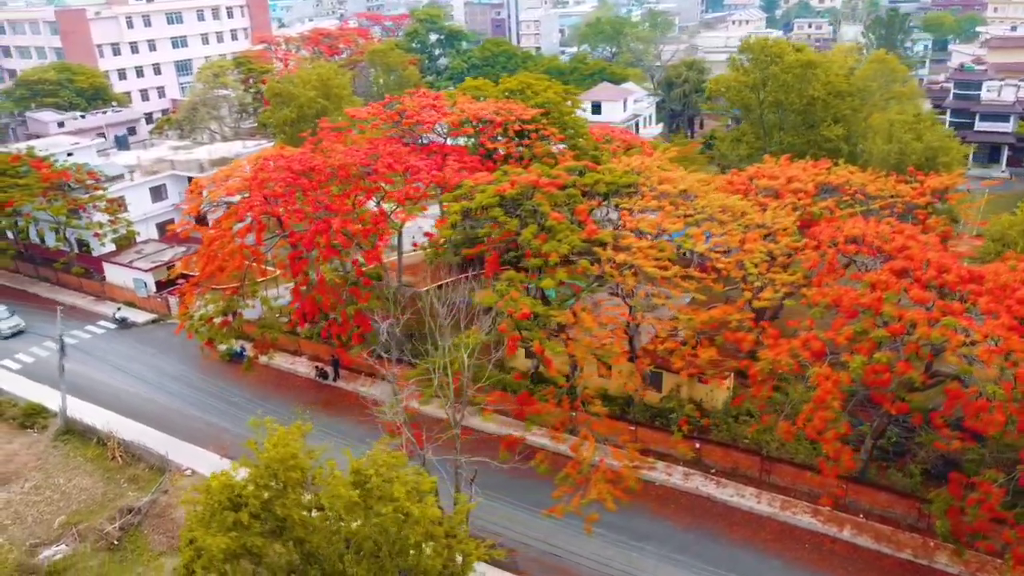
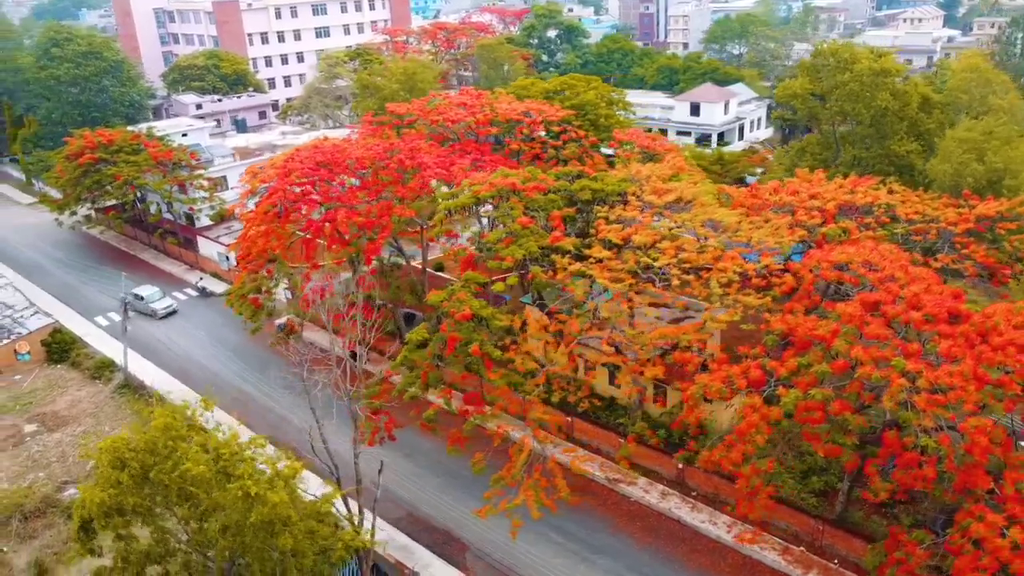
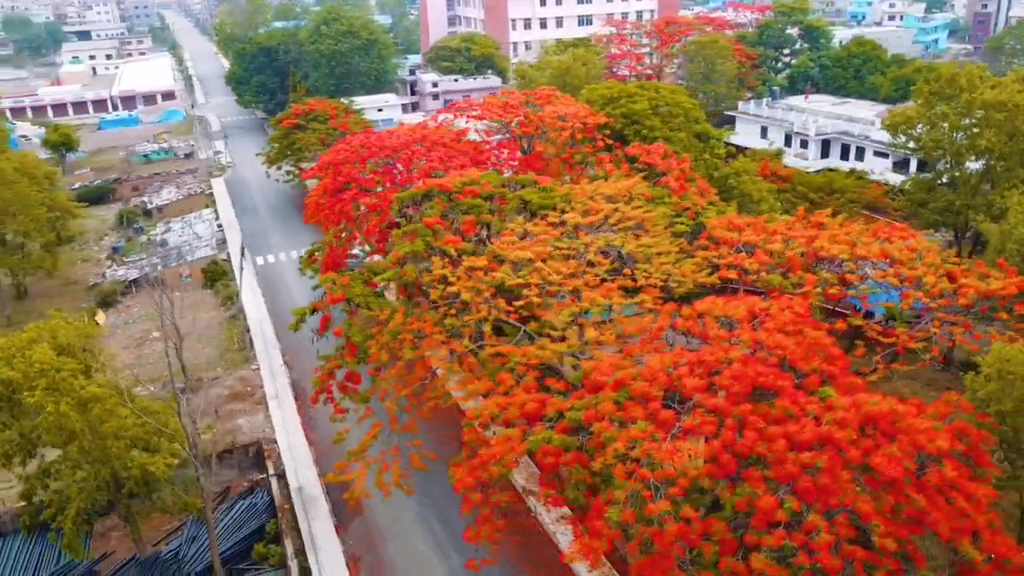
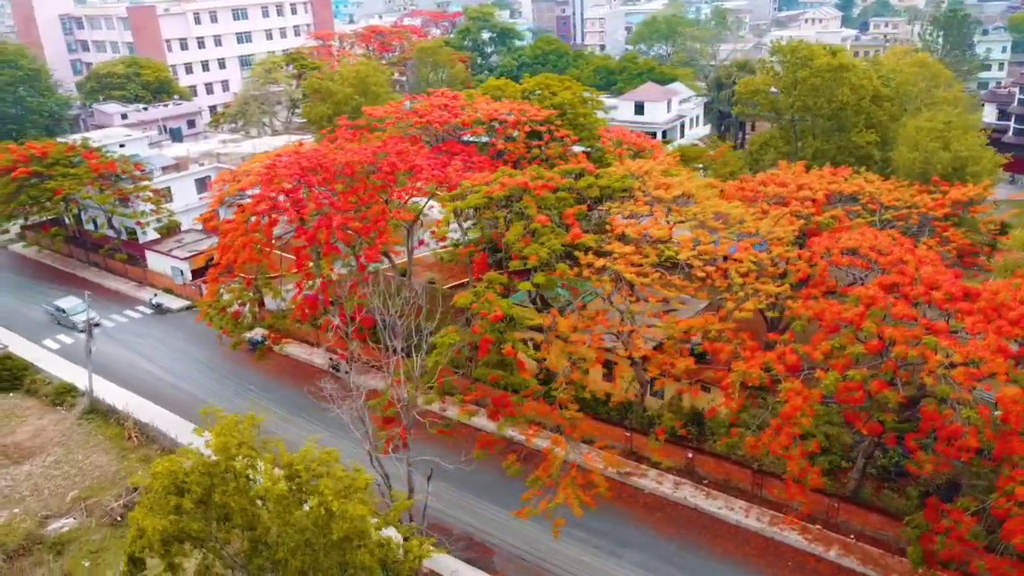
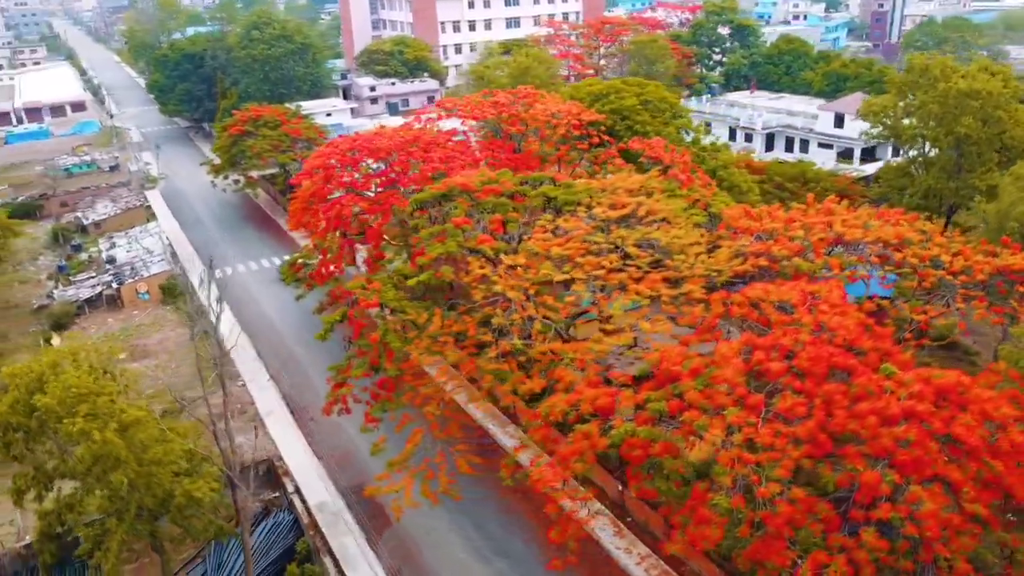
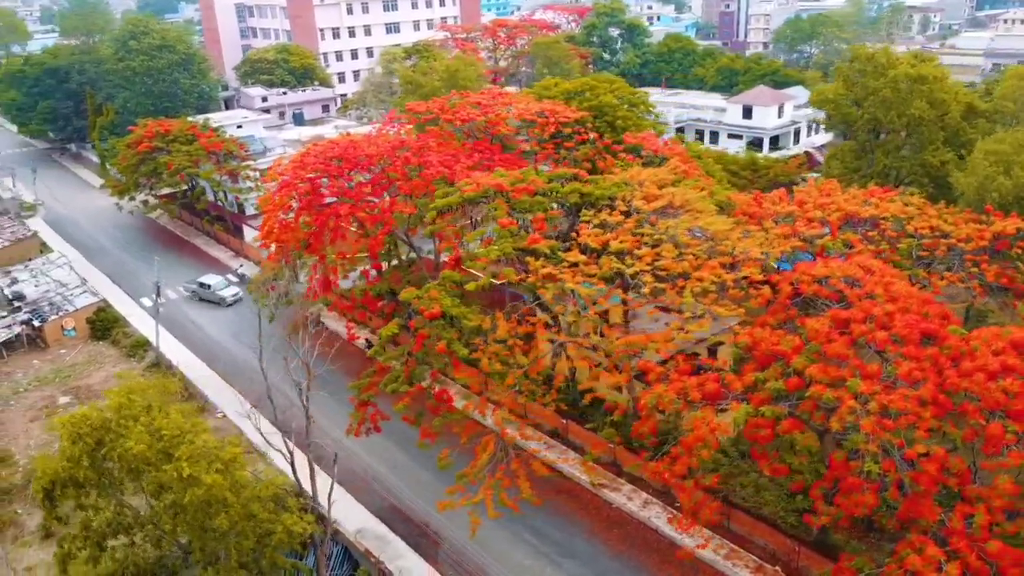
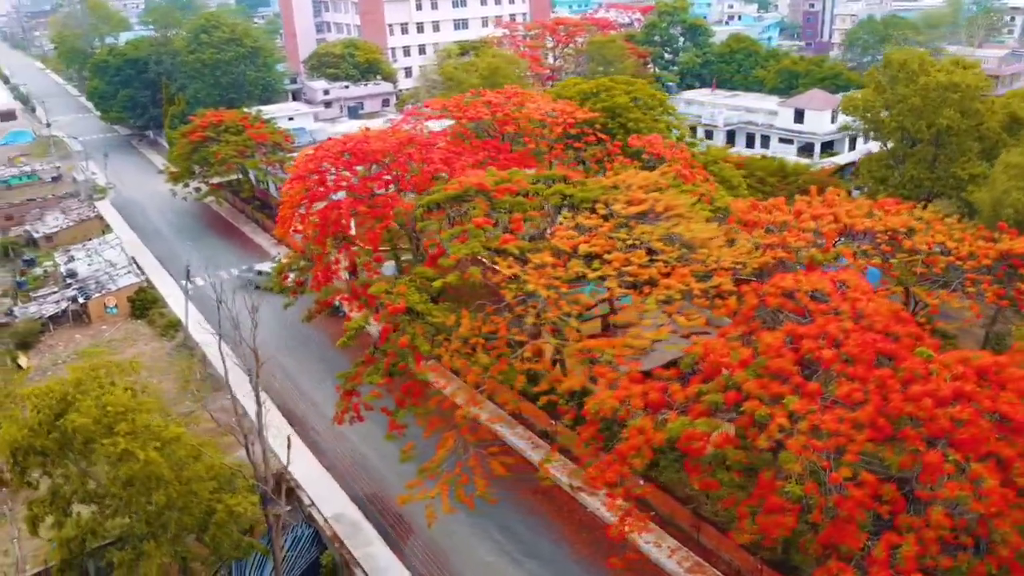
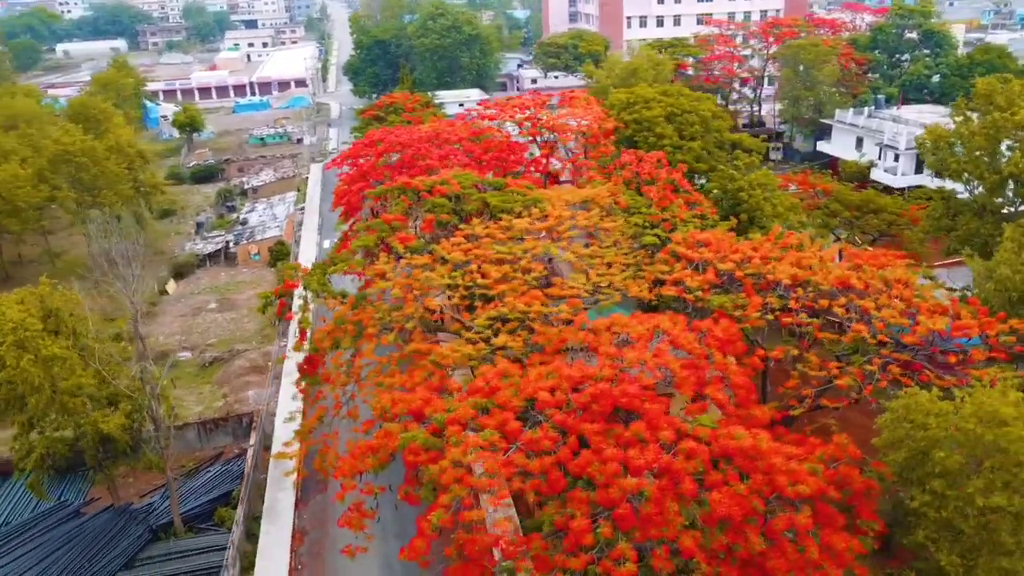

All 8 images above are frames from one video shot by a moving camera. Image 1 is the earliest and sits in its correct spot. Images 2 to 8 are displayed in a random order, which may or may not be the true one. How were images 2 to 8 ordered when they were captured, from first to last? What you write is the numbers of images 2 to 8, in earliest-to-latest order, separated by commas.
4, 2, 6, 7, 5, 3, 8
